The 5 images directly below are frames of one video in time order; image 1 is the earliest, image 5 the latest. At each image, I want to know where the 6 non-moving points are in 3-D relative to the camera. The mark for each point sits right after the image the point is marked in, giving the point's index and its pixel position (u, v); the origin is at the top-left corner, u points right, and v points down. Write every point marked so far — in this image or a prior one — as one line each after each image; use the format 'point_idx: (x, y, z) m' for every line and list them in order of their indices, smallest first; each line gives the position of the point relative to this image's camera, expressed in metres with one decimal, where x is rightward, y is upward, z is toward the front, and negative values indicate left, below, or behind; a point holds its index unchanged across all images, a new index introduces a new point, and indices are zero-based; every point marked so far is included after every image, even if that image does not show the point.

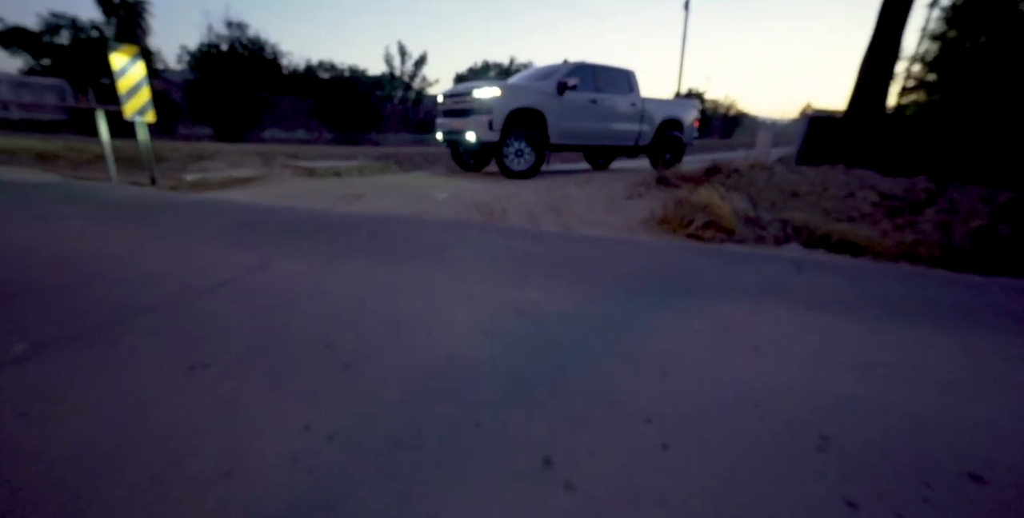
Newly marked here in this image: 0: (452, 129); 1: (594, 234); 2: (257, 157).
0: (-1.1, +2.5, +8.4) m
1: (+0.8, +0.3, +4.5) m
2: (-7.1, +2.9, +12.2) m
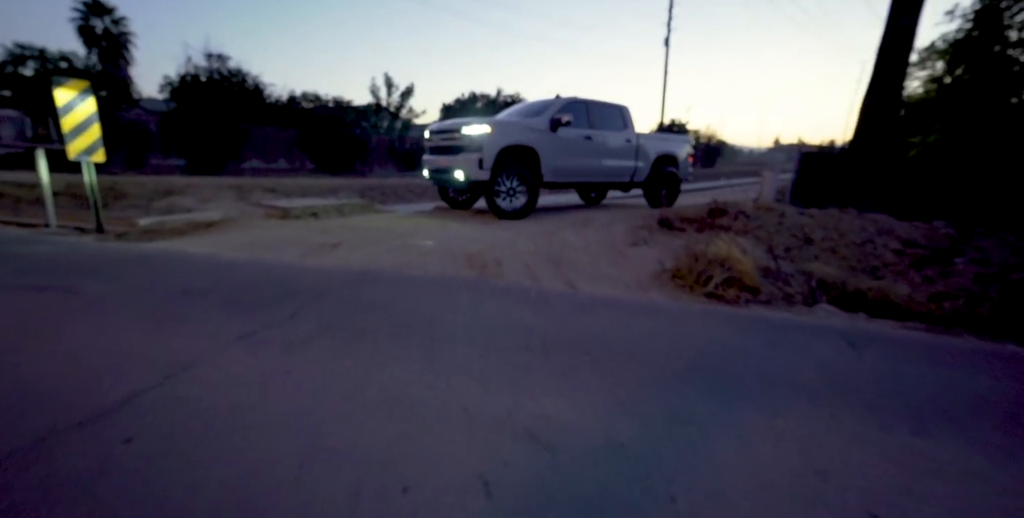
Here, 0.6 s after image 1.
0: (-1.2, +1.7, +7.9) m
1: (+0.8, -0.3, +4.0) m
2: (-7.4, +1.8, +11.6) m
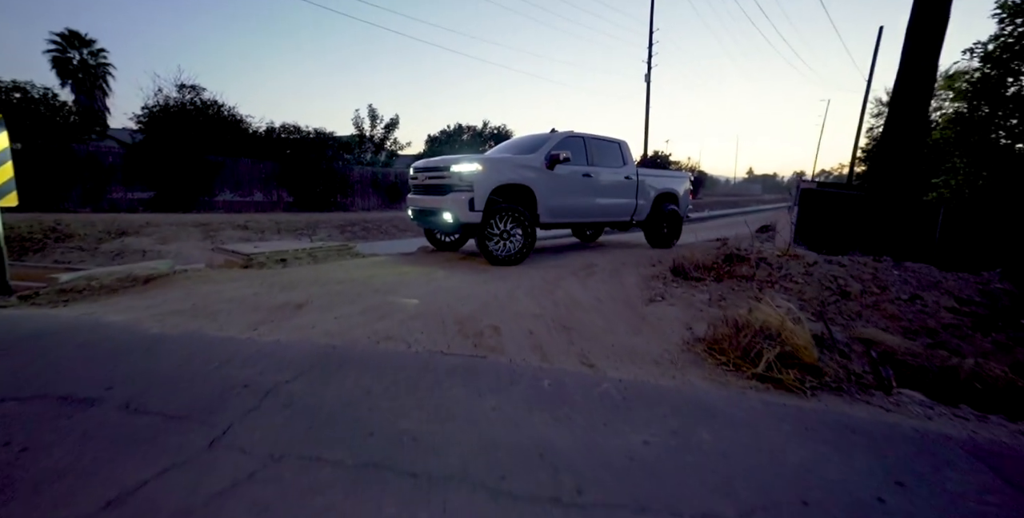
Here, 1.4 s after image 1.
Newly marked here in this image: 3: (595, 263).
0: (-1.4, +0.8, +7.2) m
1: (+0.8, -0.8, +3.2) m
2: (-7.6, +0.7, +10.7) m
3: (+1.4, -0.1, +7.5) m
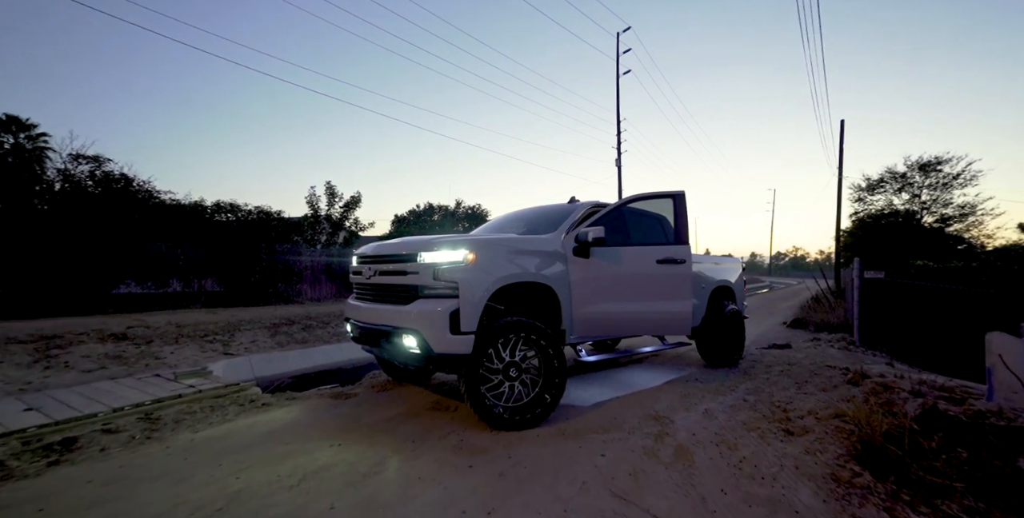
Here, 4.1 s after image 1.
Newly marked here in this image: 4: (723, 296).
0: (-1.3, -0.6, +4.1) m
1: (+1.2, -1.5, 0.0) m
2: (-7.7, -1.4, +7.1) m
3: (+1.5, -1.6, +4.4) m
4: (+3.5, -0.6, +7.3) m
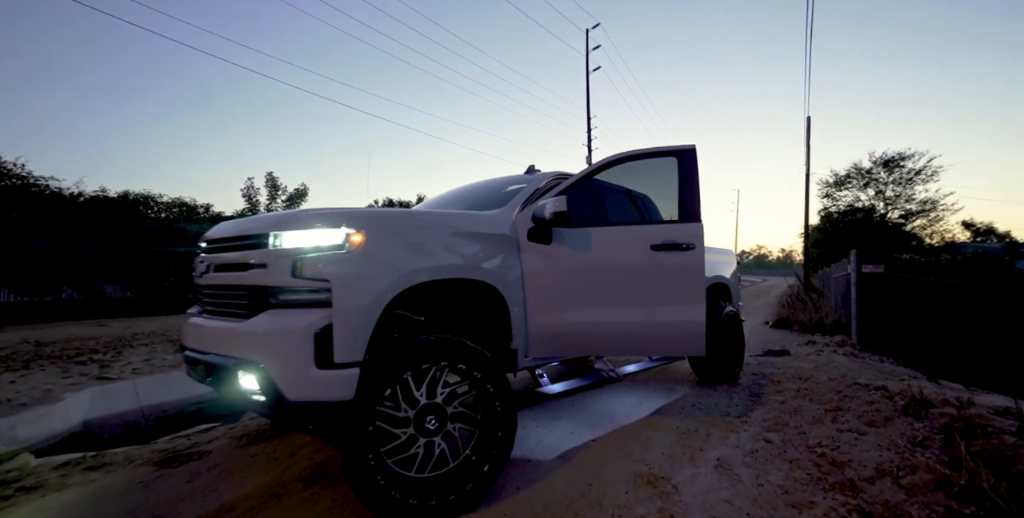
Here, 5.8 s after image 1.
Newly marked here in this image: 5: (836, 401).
0: (-1.8, -0.5, +2.4) m
1: (+1.0, -1.4, -1.5) m
2: (-8.4, -1.4, +5.0) m
3: (+1.0, -1.5, +3.0) m
4: (+2.8, -0.5, +6.0) m
5: (+3.2, -1.4, +4.3) m
